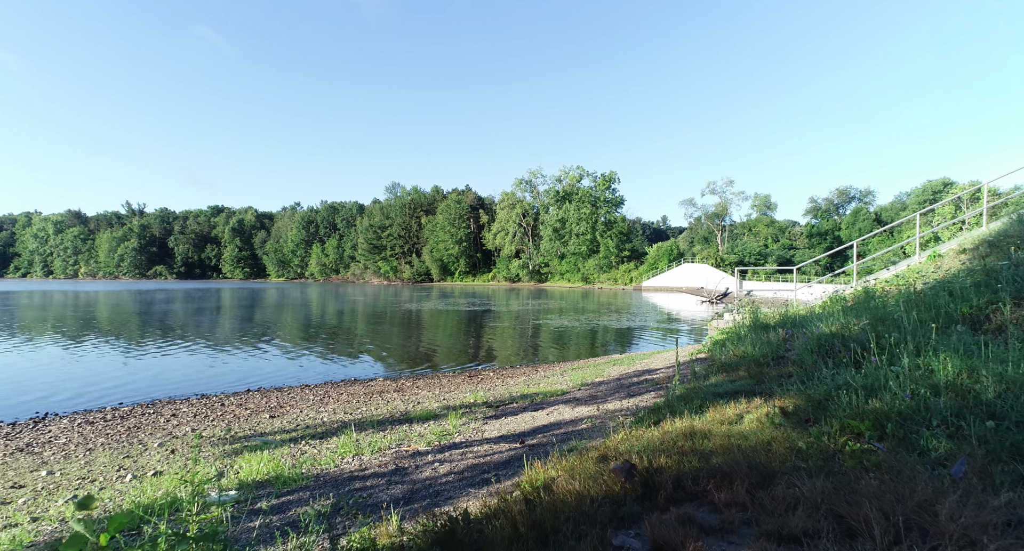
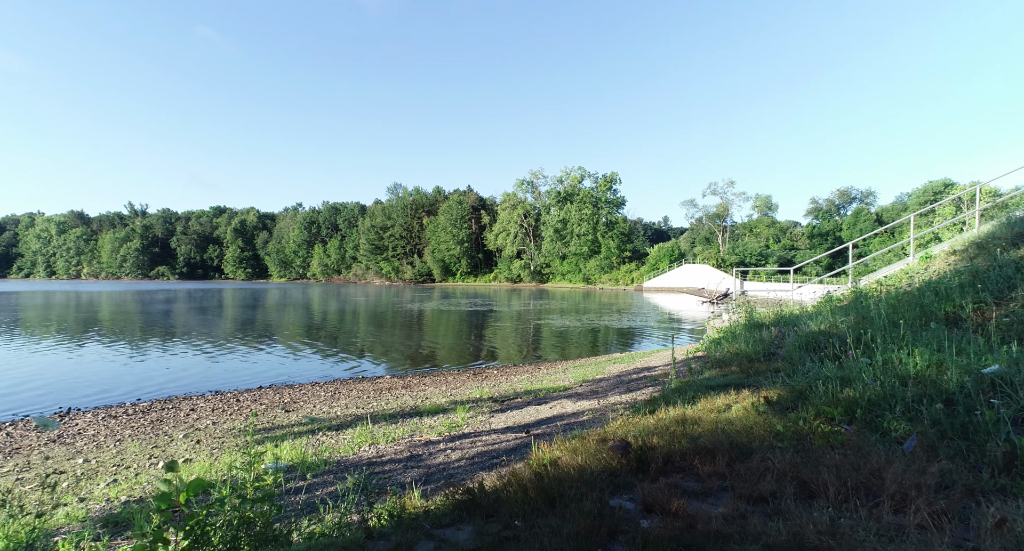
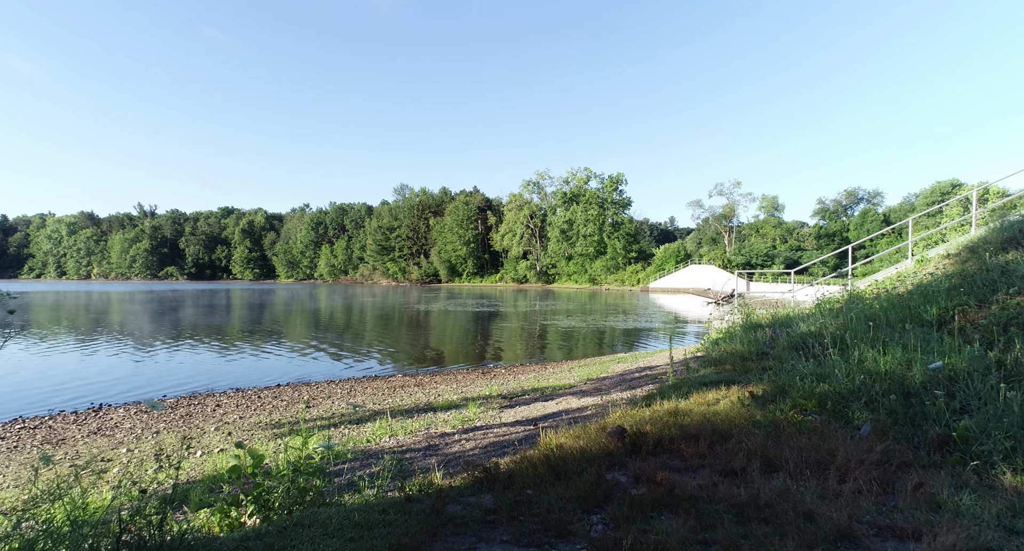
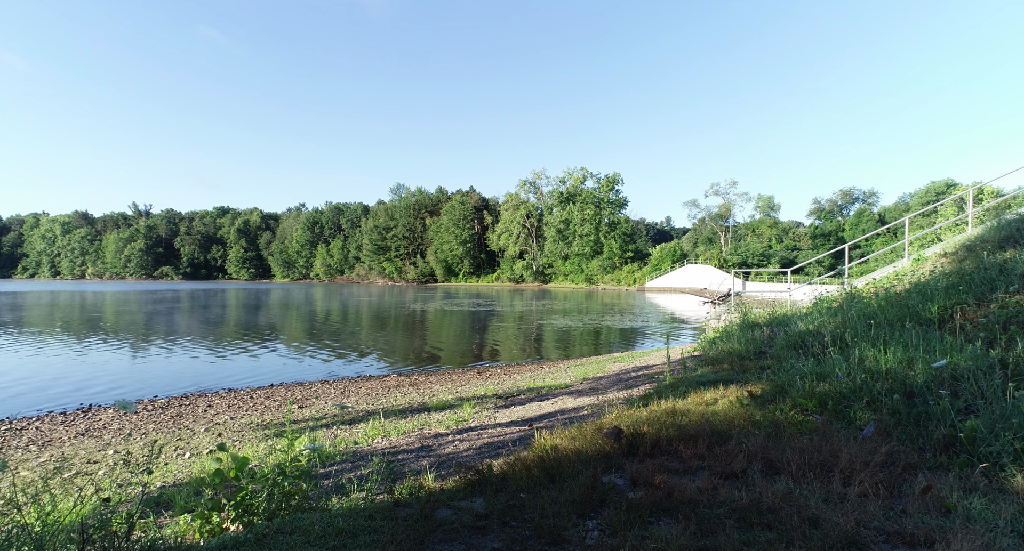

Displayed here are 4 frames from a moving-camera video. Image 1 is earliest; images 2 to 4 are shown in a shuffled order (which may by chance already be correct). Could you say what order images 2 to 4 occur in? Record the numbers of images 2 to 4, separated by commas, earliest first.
2, 4, 3
